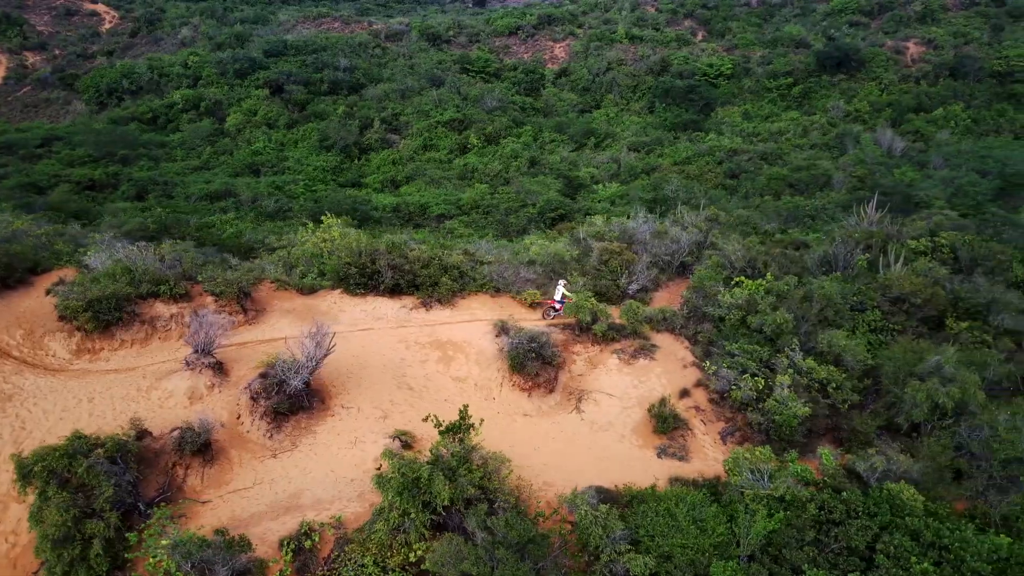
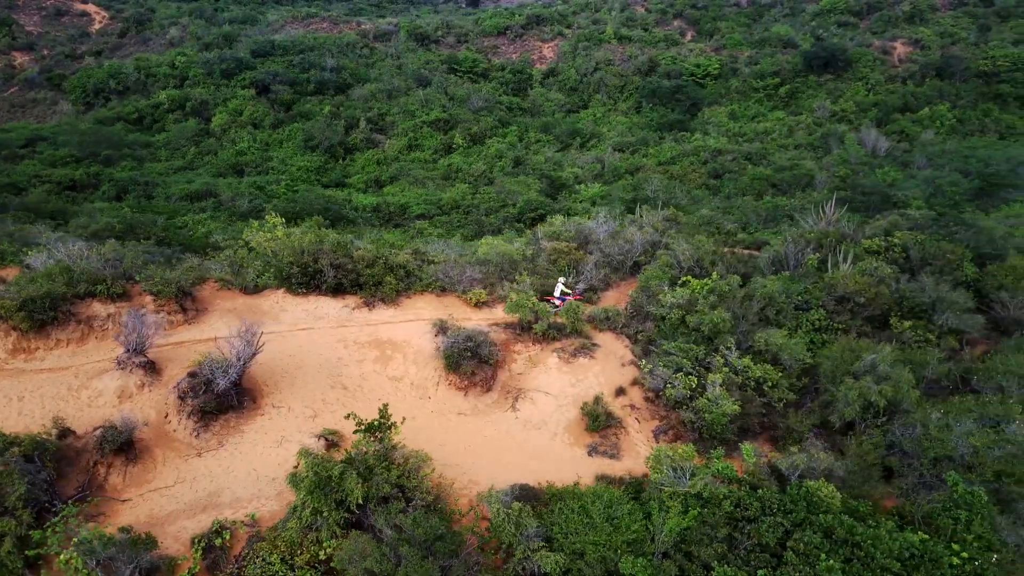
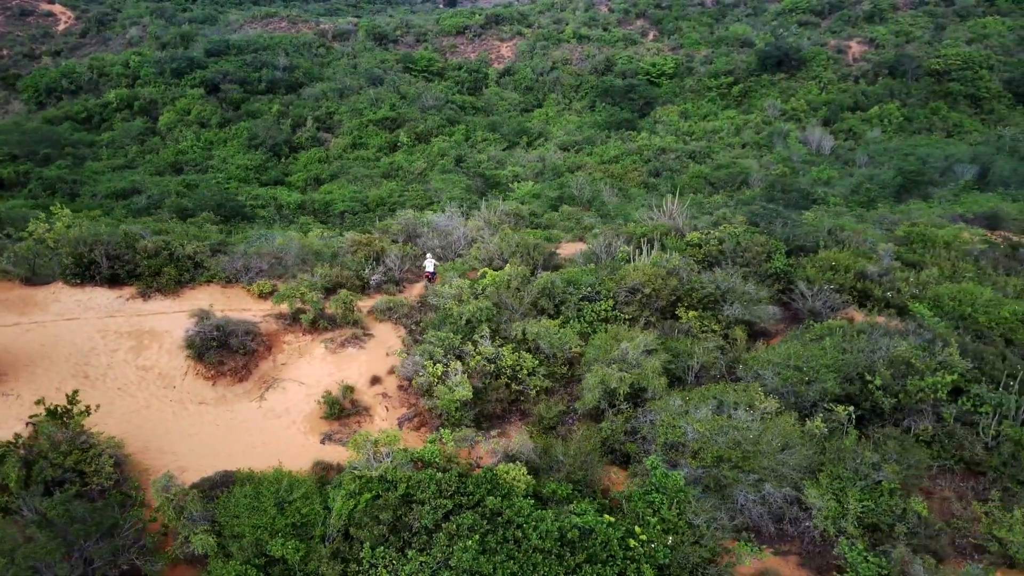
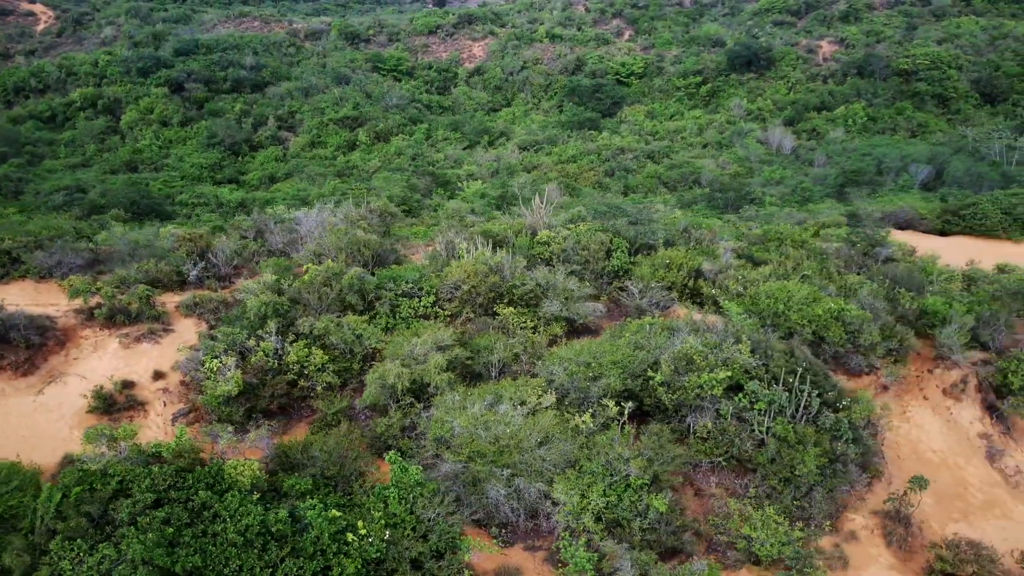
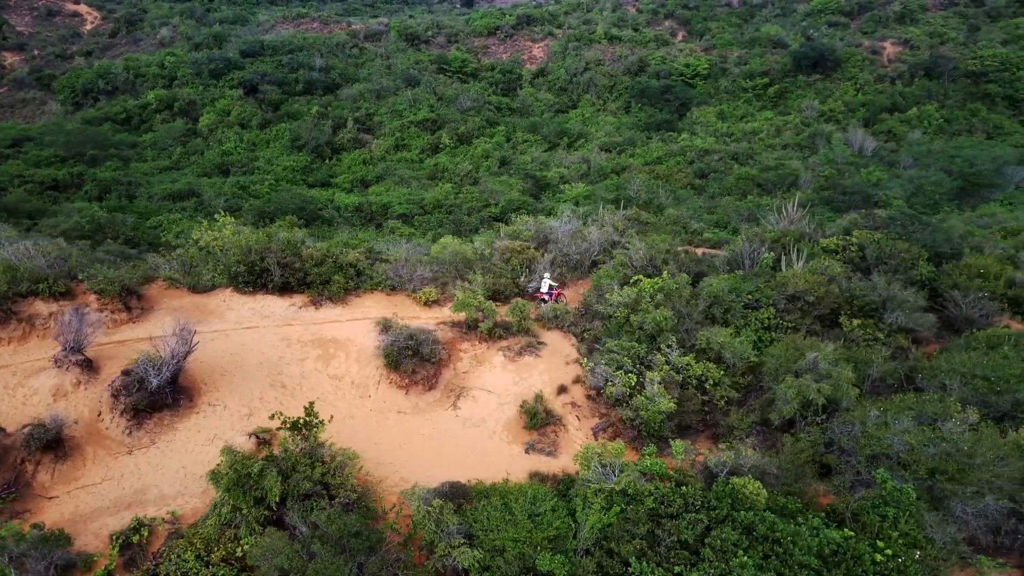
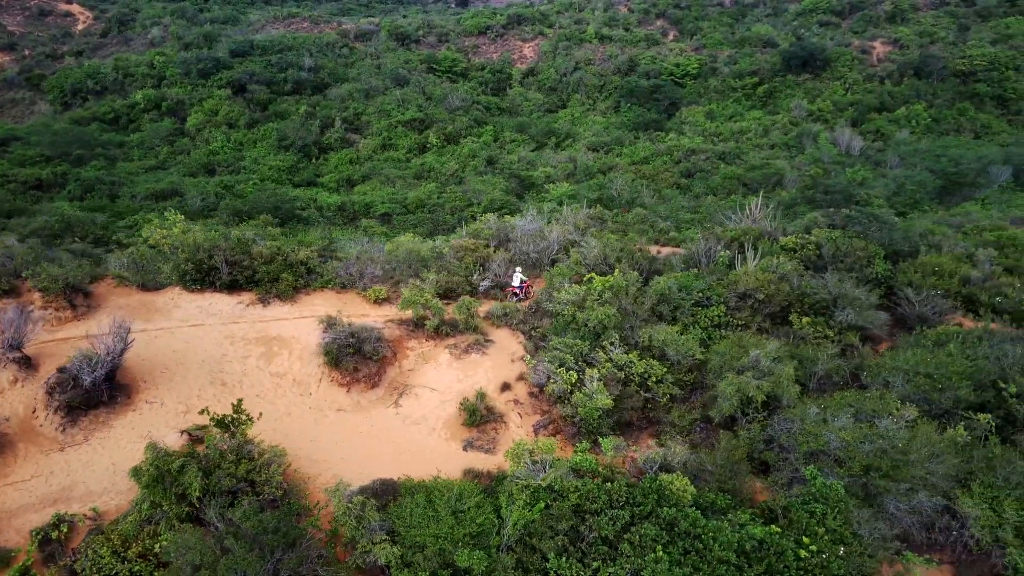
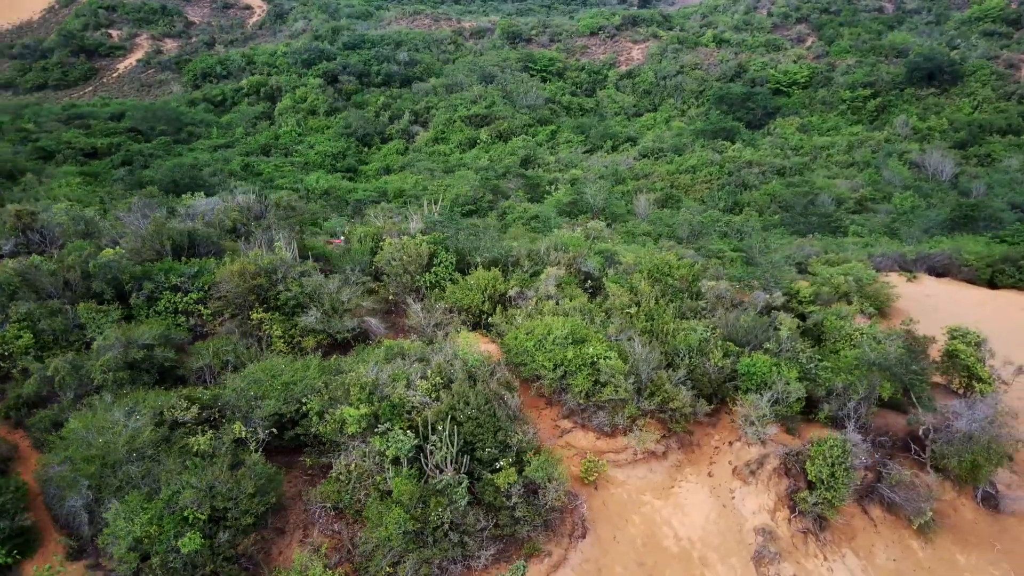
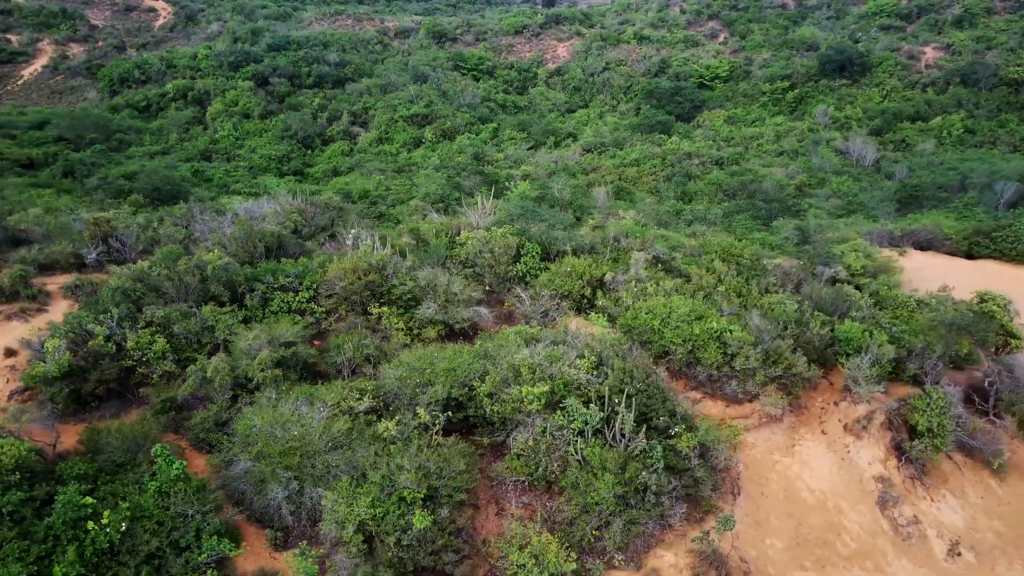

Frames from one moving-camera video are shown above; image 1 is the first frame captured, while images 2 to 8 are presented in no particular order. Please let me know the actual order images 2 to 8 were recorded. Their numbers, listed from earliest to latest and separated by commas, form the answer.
2, 5, 6, 3, 4, 8, 7
